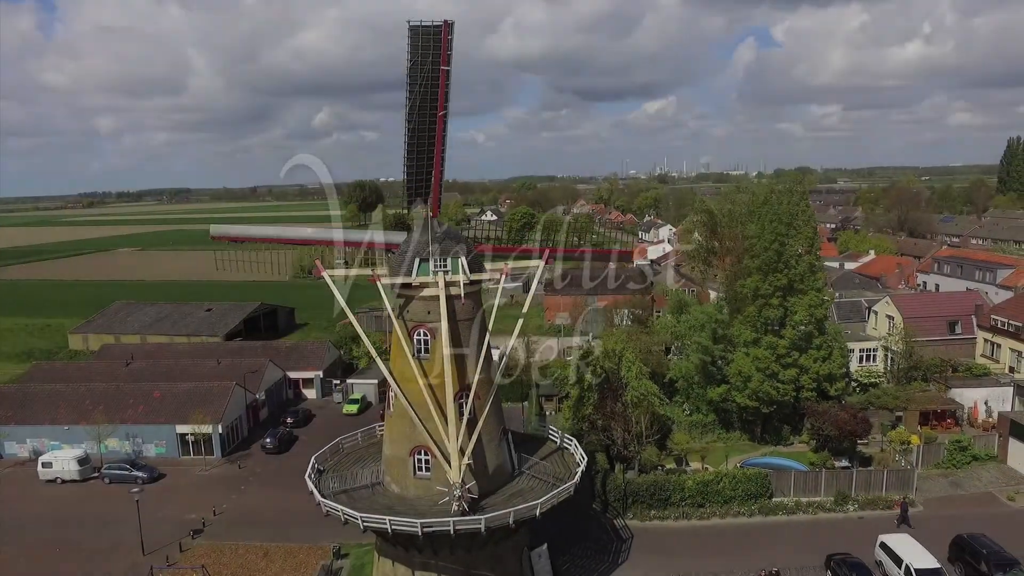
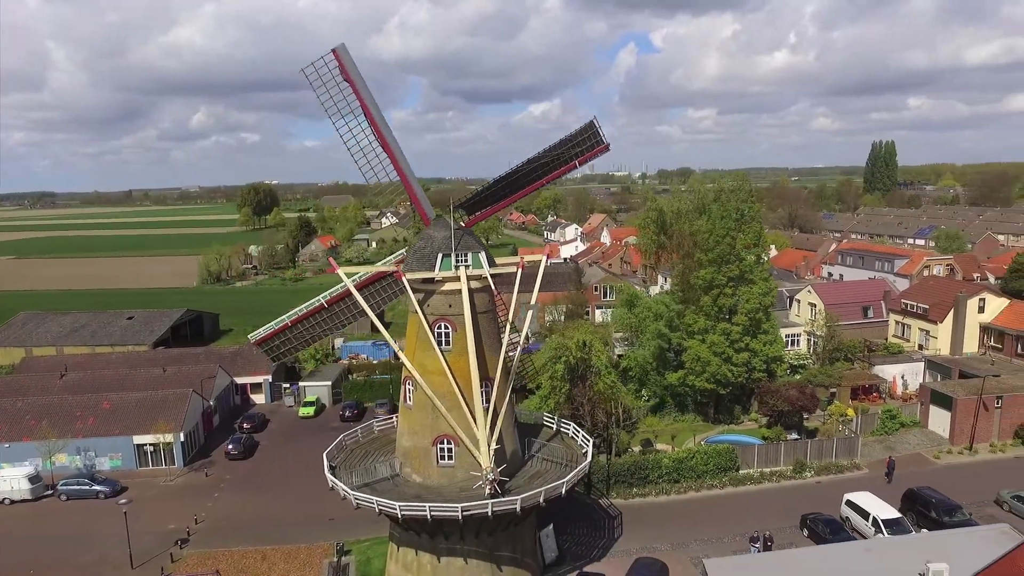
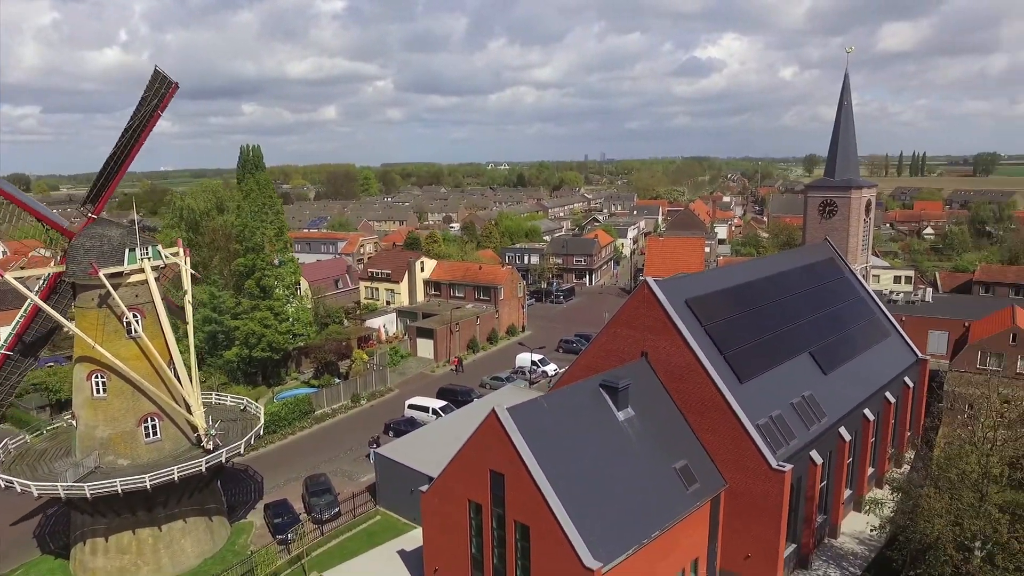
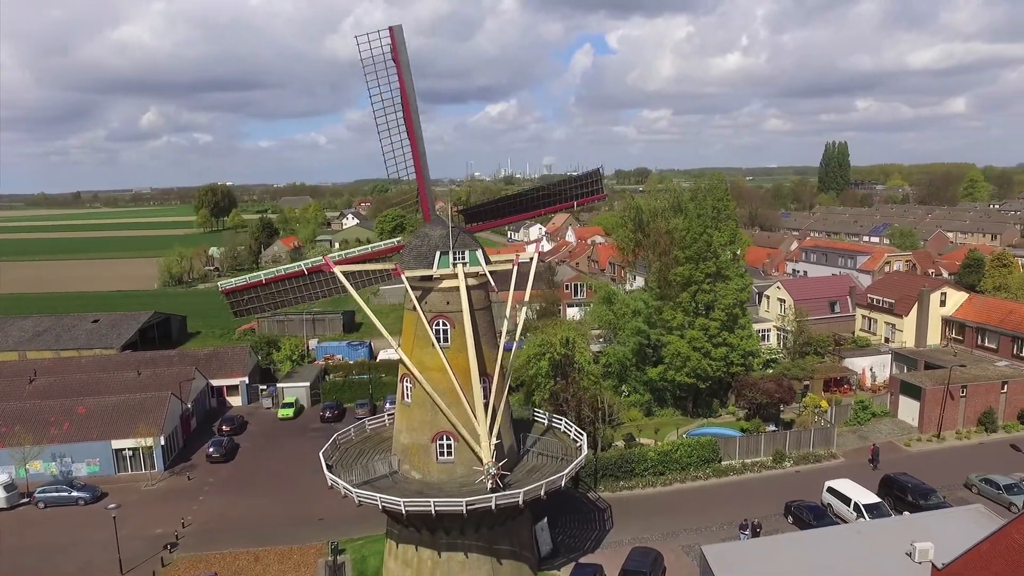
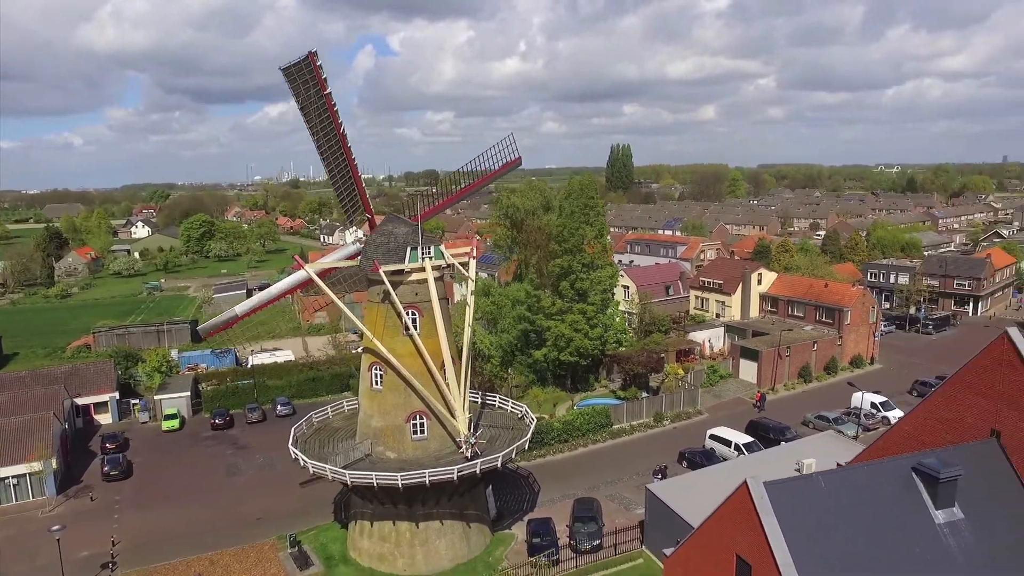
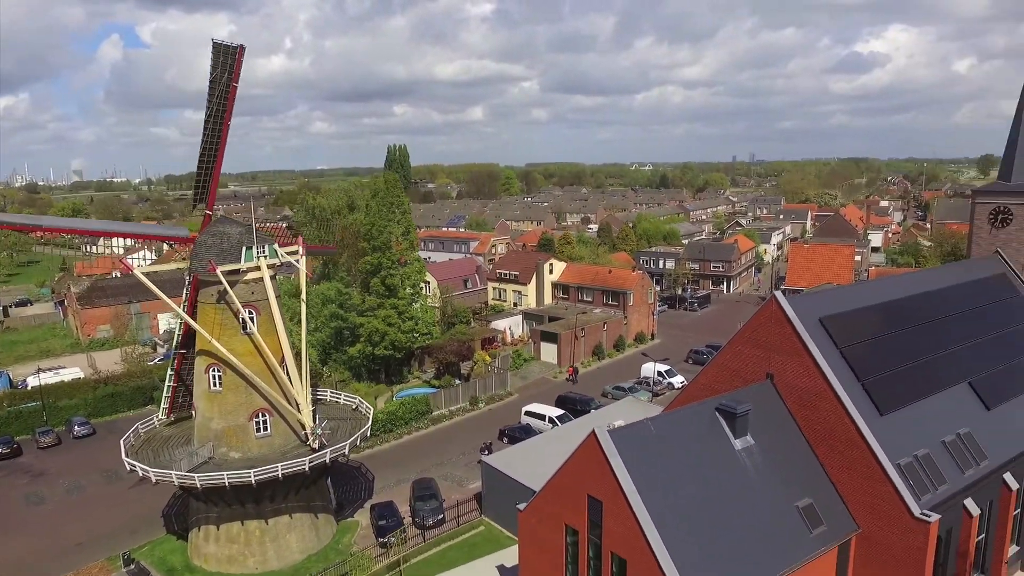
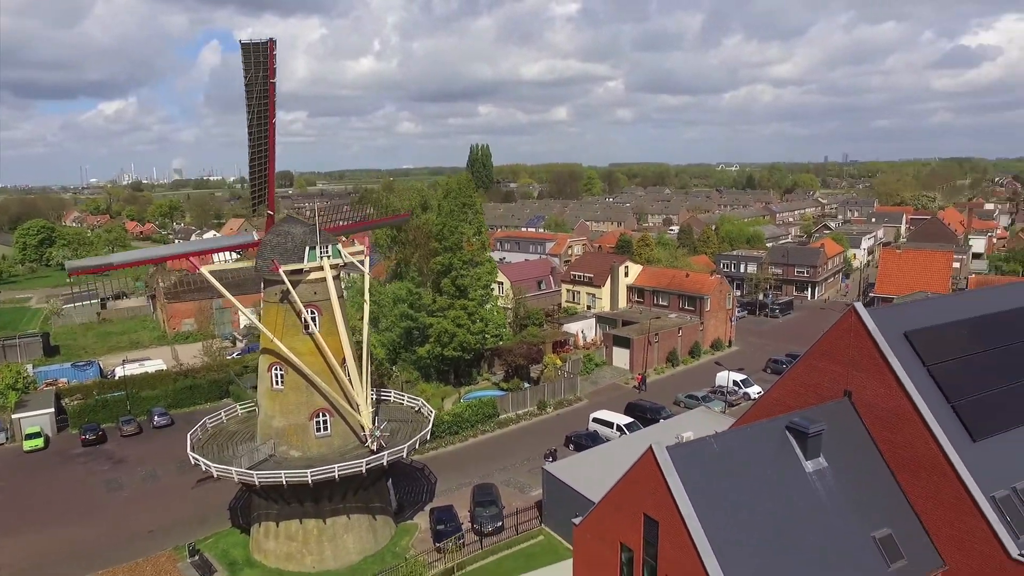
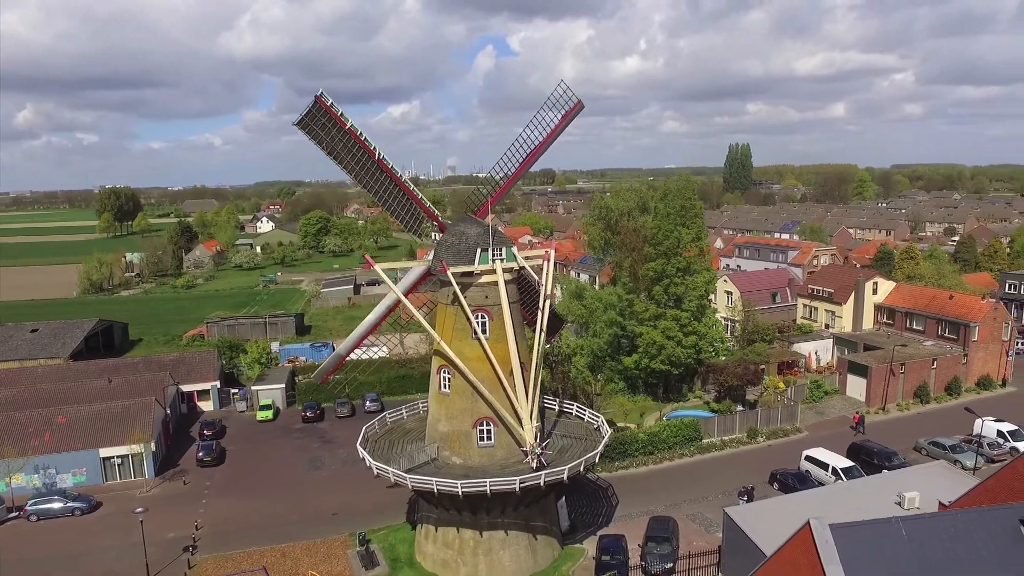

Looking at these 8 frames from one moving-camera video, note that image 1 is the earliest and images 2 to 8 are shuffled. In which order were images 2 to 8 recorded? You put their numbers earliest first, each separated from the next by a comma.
2, 4, 8, 5, 7, 6, 3
